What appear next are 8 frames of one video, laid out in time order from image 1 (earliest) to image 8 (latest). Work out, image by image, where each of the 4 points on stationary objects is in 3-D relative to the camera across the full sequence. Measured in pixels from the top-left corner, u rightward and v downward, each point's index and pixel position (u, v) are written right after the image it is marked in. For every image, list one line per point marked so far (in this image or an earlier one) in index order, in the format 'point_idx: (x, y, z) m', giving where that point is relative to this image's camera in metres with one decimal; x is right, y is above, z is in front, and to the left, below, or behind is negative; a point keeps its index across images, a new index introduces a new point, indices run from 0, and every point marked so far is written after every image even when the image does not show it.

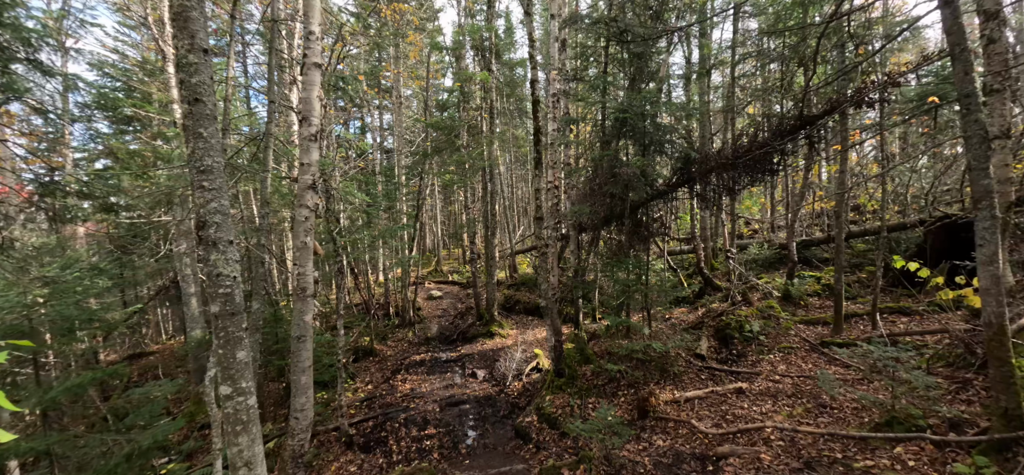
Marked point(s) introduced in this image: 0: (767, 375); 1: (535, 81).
0: (+4.5, -2.4, +7.4) m
1: (+0.5, +3.3, +8.8) m
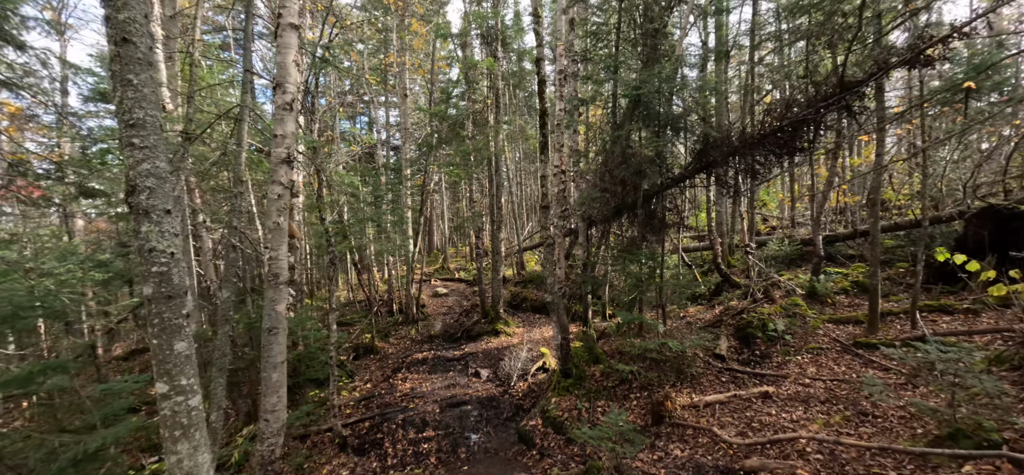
0: (+4.5, -2.2, +6.7) m
1: (+0.6, +3.5, +8.2) m
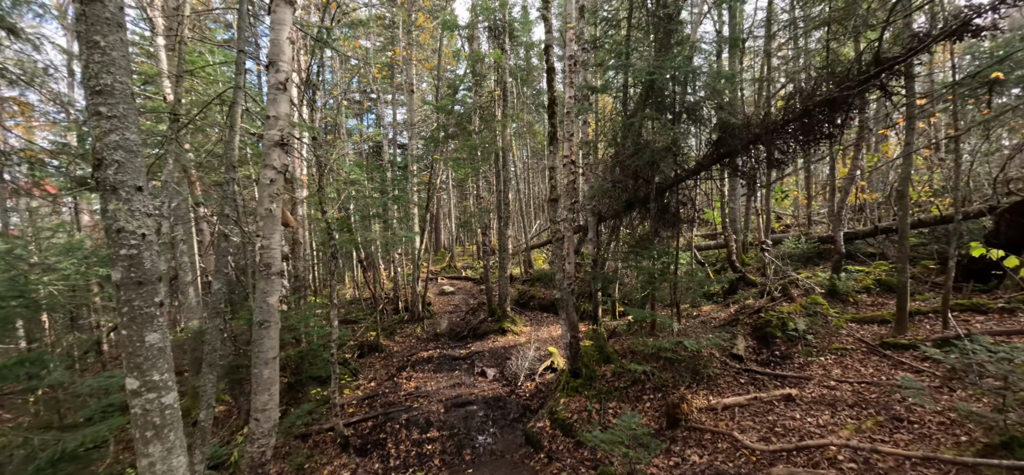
0: (+4.6, -2.1, +6.3) m
1: (+0.7, +3.6, +7.9) m
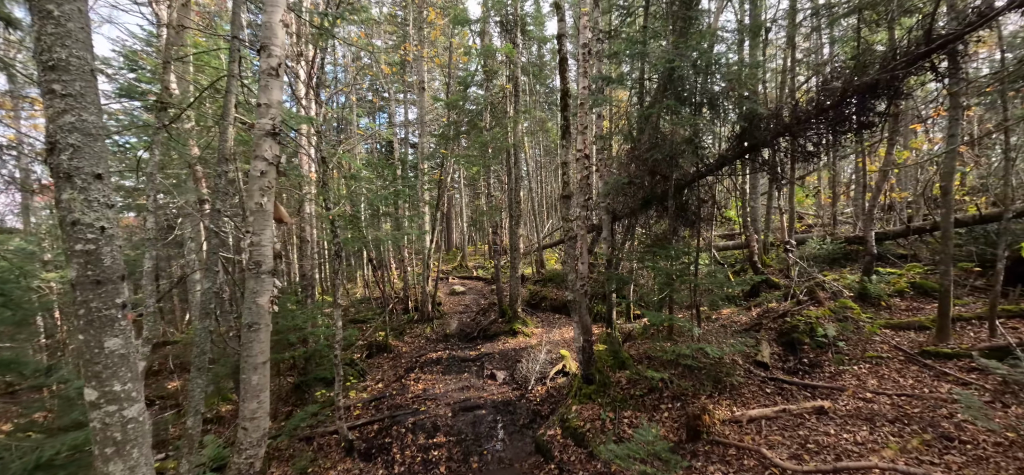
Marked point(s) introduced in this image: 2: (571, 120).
0: (+4.7, -2.1, +5.8) m
1: (+0.9, +3.6, +7.5) m
2: (+1.0, +2.1, +7.3) m
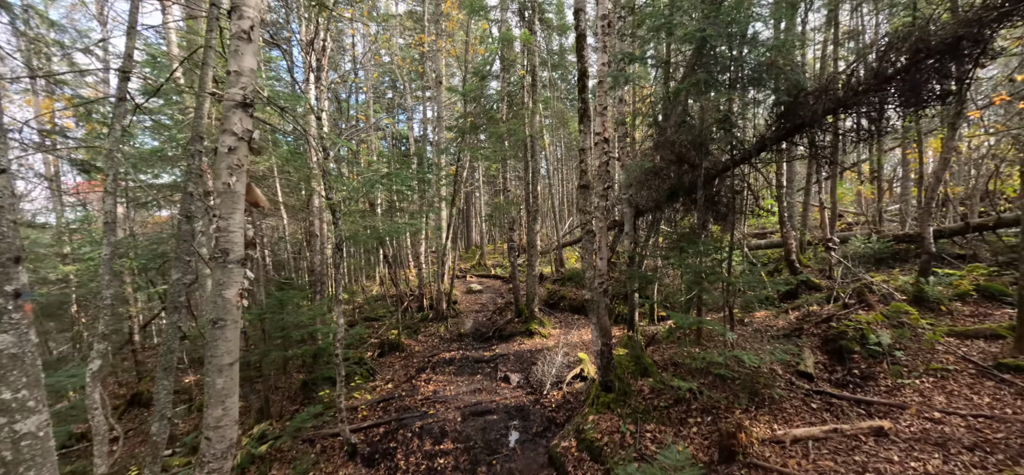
0: (+4.8, -2.1, +5.0) m
1: (+1.1, +3.7, +6.9) m
2: (+1.2, +2.2, +6.7) m
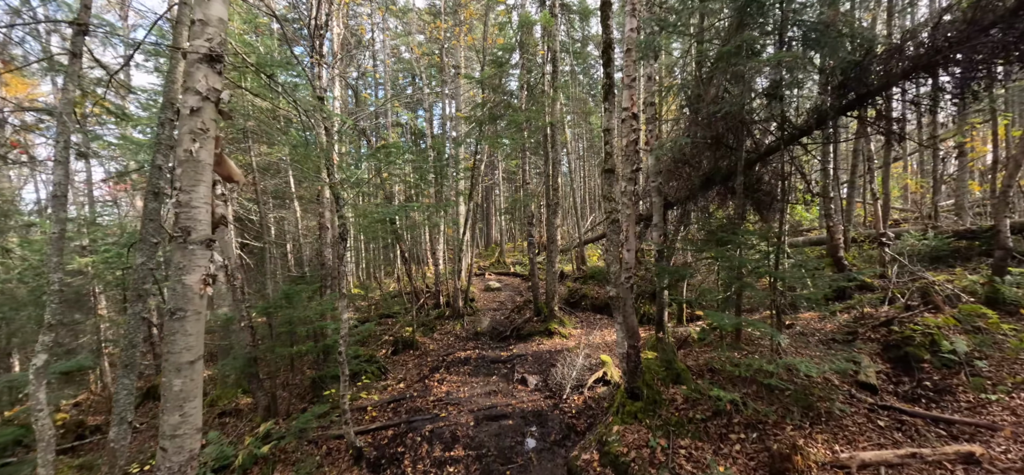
0: (+5.0, -1.9, +4.2) m
1: (+1.4, +3.9, +6.2) m
2: (+1.5, +2.3, +6.0) m
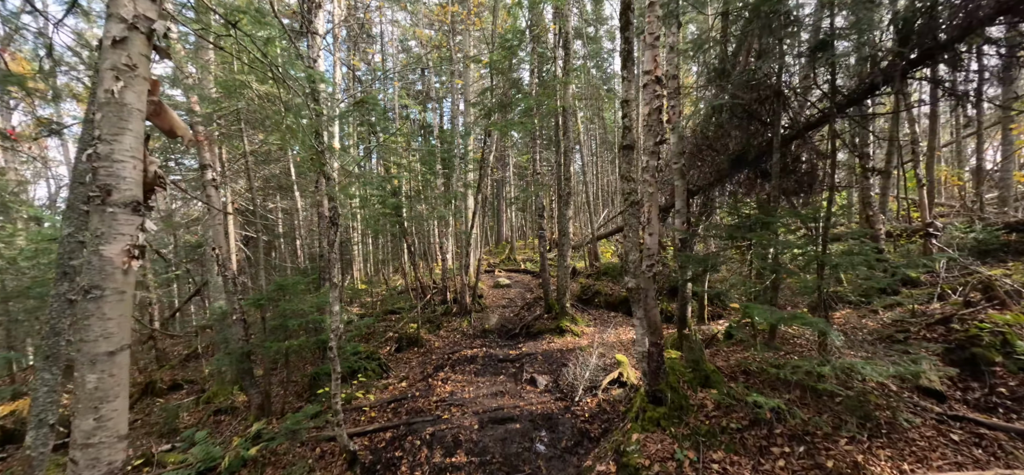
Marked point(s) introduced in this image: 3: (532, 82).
0: (+5.0, -1.7, +3.4) m
1: (+1.5, +4.1, +5.6) m
2: (+1.6, +2.5, +5.4) m
3: (+0.7, +5.0, +13.5) m
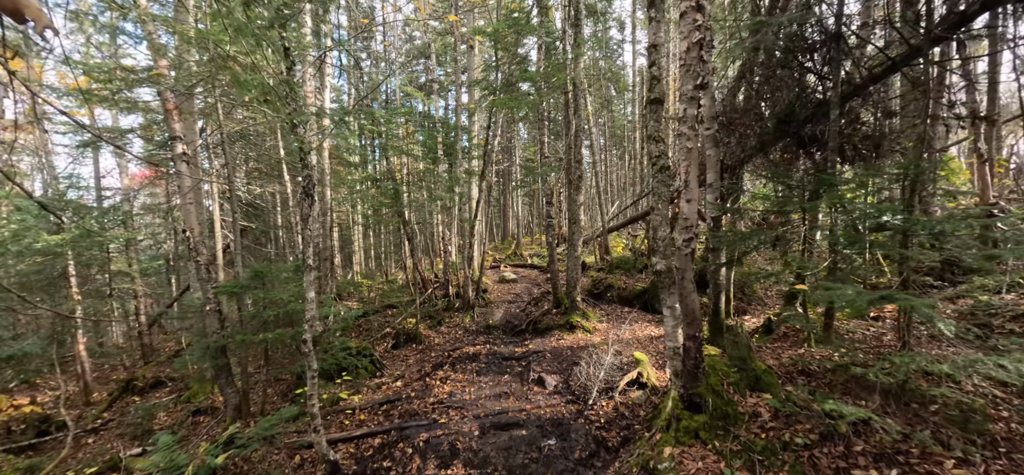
0: (+5.0, -1.5, +2.4) m
1: (+1.6, +4.4, +4.6) m
2: (+1.6, +2.8, +4.5) m
3: (+0.9, +5.3, +12.6) m
